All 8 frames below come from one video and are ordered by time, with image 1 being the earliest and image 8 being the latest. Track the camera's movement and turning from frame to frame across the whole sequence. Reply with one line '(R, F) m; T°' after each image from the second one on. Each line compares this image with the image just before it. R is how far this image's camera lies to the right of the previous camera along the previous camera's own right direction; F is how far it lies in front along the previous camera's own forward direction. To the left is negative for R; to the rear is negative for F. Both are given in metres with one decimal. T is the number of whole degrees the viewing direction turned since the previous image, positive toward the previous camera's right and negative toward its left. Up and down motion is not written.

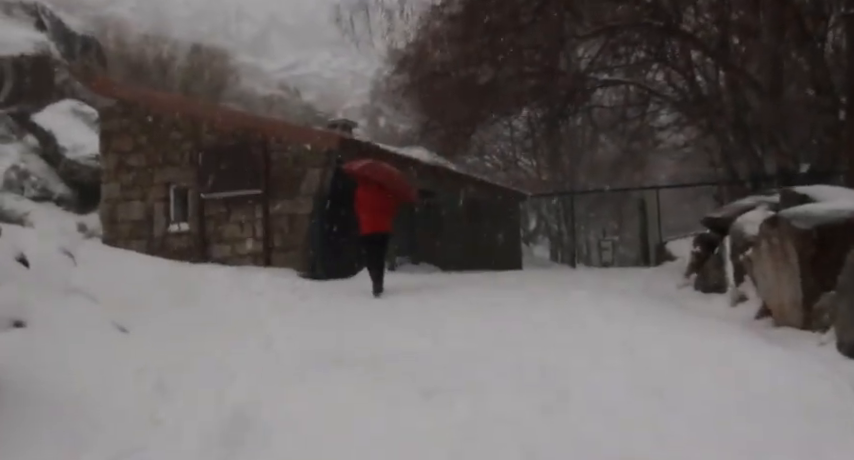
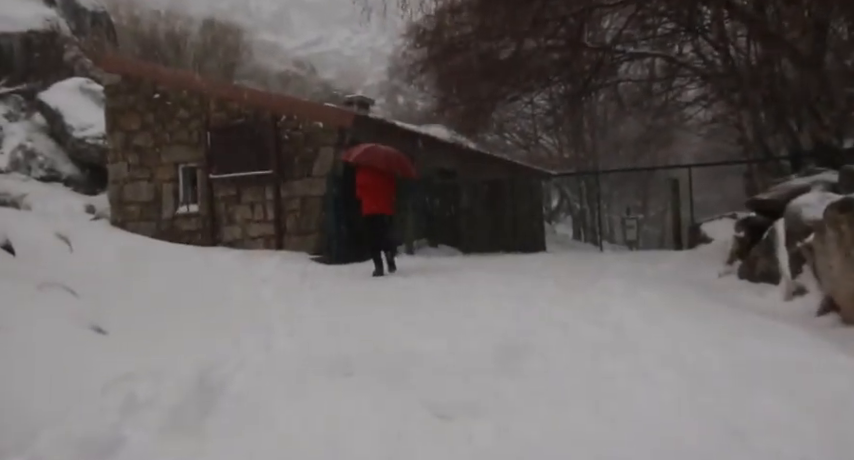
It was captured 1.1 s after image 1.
(0.0, +0.4) m; -2°
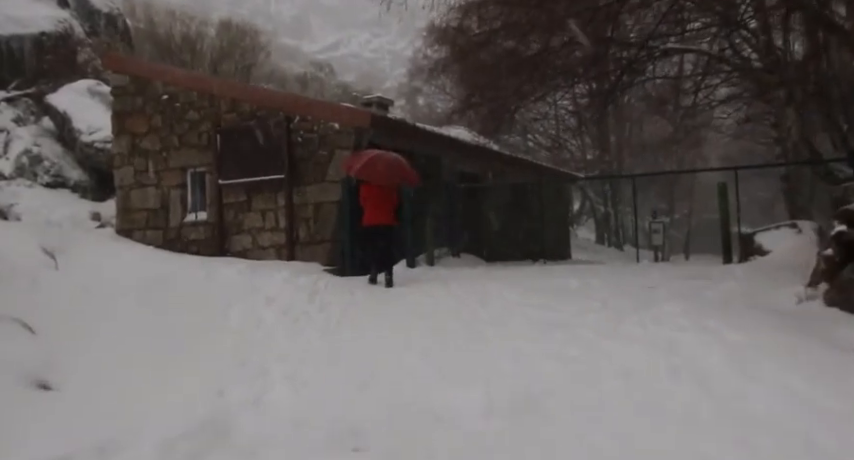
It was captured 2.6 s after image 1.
(0.0, +0.7) m; -2°
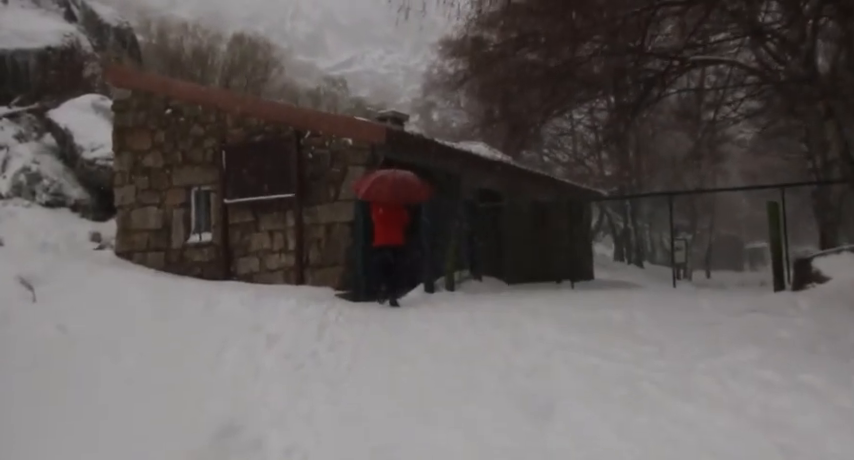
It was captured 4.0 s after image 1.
(-0.1, +0.6) m; -1°
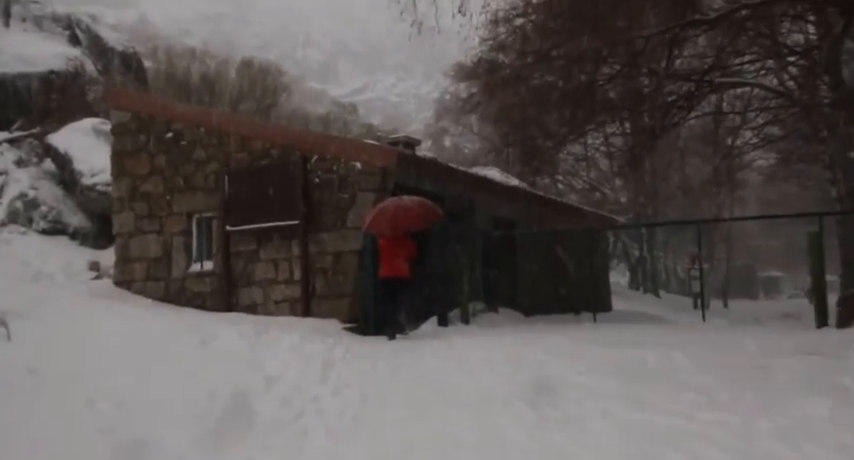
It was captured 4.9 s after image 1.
(0.0, +0.4) m; -1°
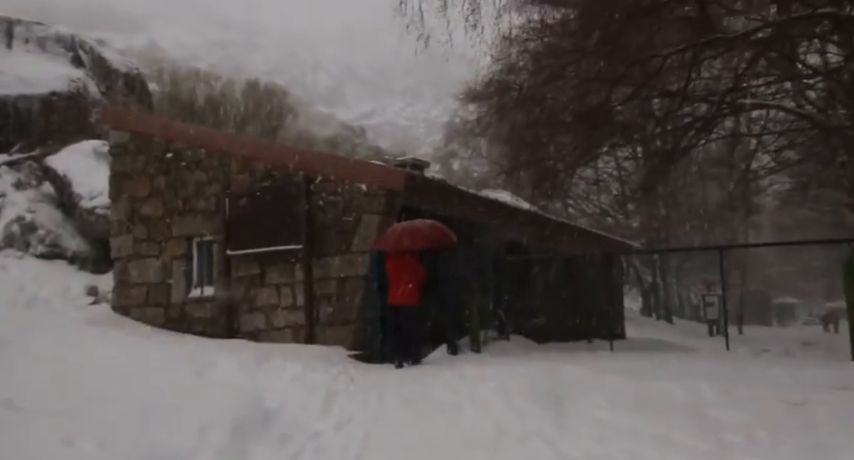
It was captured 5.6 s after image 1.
(0.0, +0.3) m; -1°
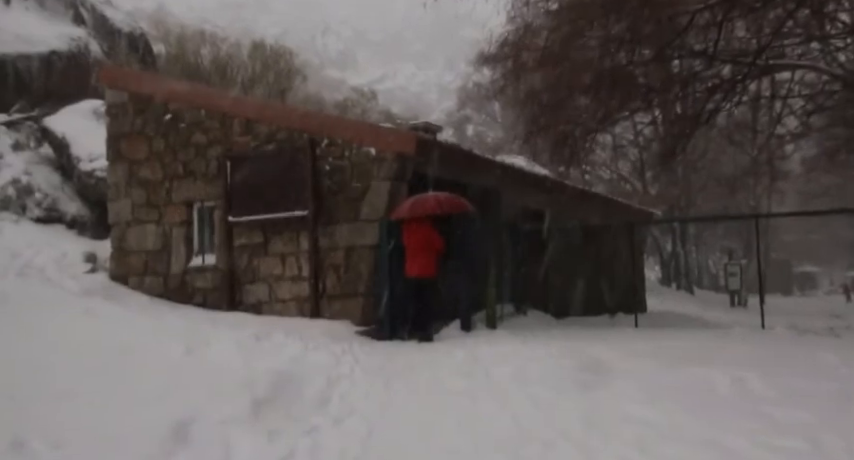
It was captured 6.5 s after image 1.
(0.0, +0.5) m; -1°
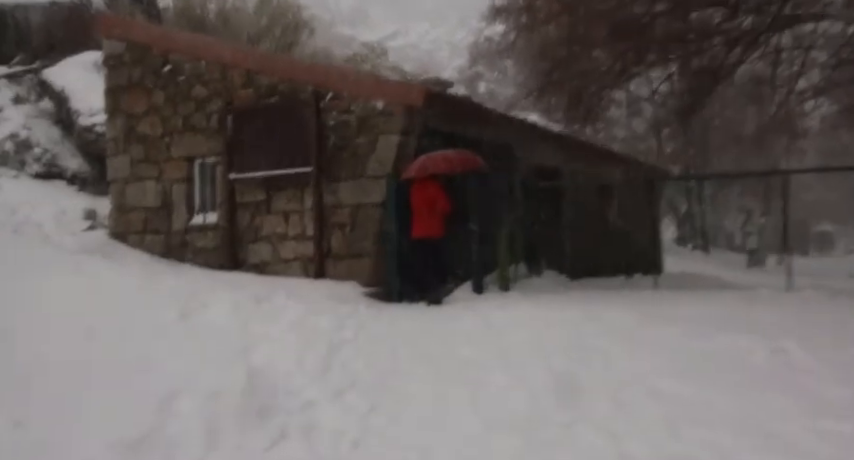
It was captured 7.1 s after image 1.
(0.0, +0.3) m; -1°
